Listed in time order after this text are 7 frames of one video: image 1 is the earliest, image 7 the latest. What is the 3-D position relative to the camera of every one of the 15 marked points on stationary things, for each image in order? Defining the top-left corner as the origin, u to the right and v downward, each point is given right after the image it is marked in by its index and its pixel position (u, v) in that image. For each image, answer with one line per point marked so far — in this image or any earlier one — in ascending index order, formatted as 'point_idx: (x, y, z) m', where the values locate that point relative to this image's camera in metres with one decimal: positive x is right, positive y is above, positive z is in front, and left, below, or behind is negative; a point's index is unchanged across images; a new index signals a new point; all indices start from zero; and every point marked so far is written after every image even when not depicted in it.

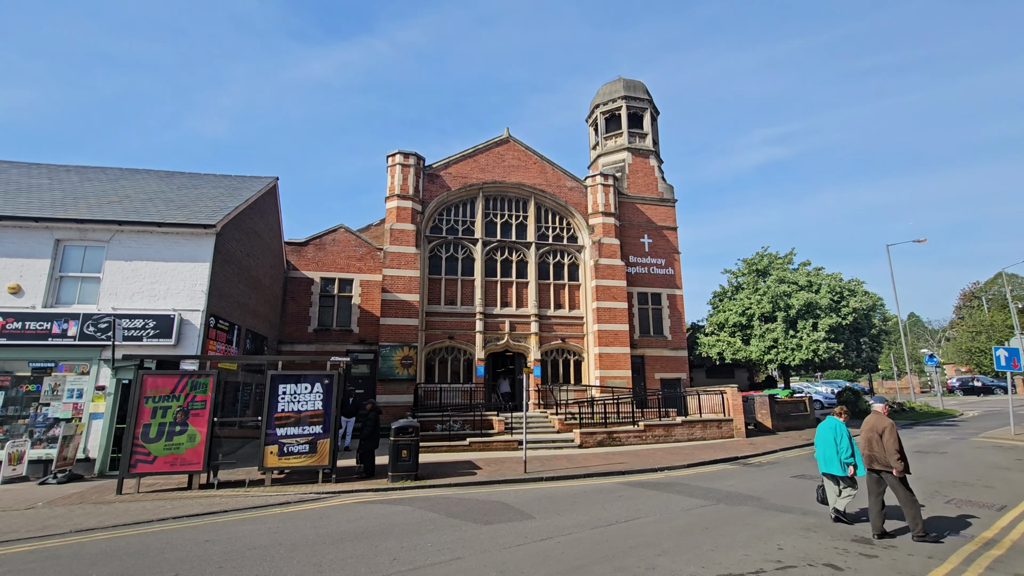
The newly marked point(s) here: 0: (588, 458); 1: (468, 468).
0: (+2.3, -5.2, +15.3) m
1: (-1.2, -4.9, +13.7) m
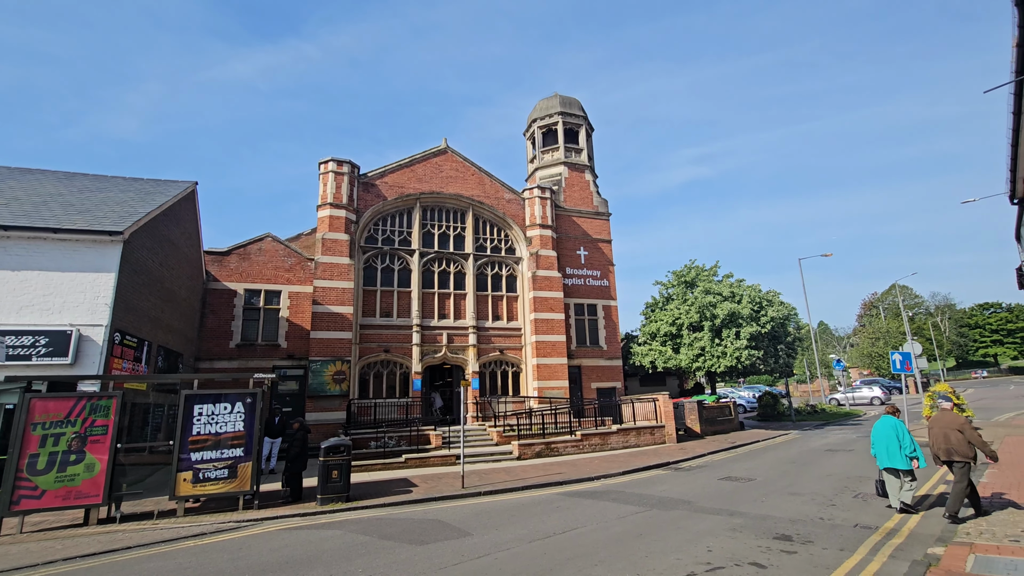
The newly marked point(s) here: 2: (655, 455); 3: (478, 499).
0: (+0.4, -5.6, +15.3) m
1: (-2.9, -5.3, +13.3) m
2: (+5.1, -6.0, +18.0) m
3: (-0.8, -5.0, +11.7) m
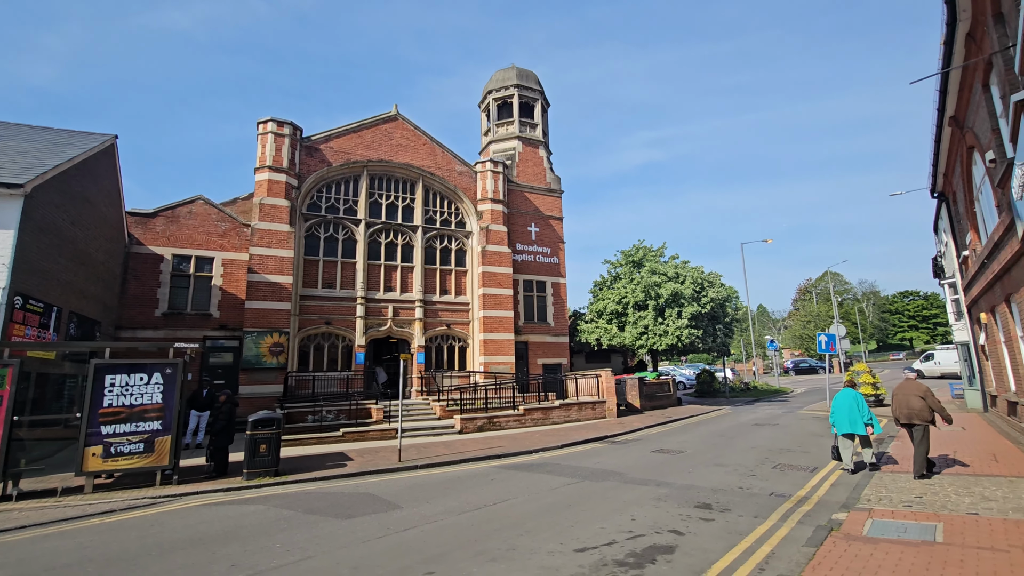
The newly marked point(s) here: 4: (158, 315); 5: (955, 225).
0: (-1.4, -4.8, +15.3) m
1: (-4.5, -4.4, +13.0) m
2: (+3.0, -5.2, +18.4) m
3: (-2.3, -4.3, +11.6) m
4: (-13.9, -1.1, +19.7) m
5: (+16.8, +2.4, +19.0) m
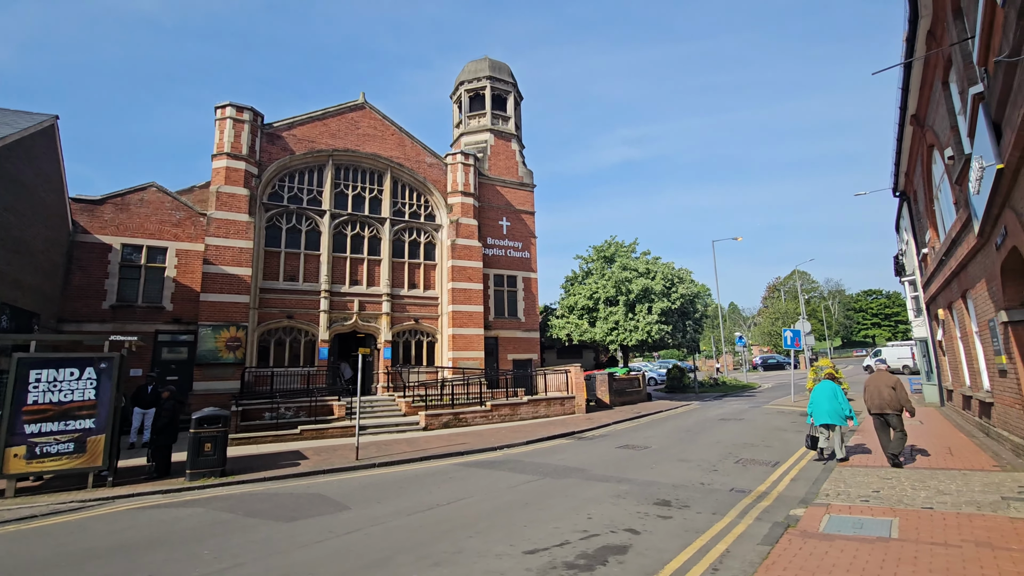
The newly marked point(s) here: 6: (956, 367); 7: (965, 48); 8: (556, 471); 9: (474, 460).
0: (-2.4, -4.5, +14.8) m
1: (-5.4, -4.2, +12.4) m
2: (+1.8, -5.0, +18.2) m
3: (-3.2, -4.1, +11.1) m
4: (-15.2, -0.7, +18.6) m
5: (+15.6, +2.5, +19.3) m
6: (+13.7, -2.4, +15.4) m
7: (+7.7, +4.1, +8.4) m
8: (+0.9, -3.9, +10.5) m
9: (-0.9, -4.1, +11.9) m
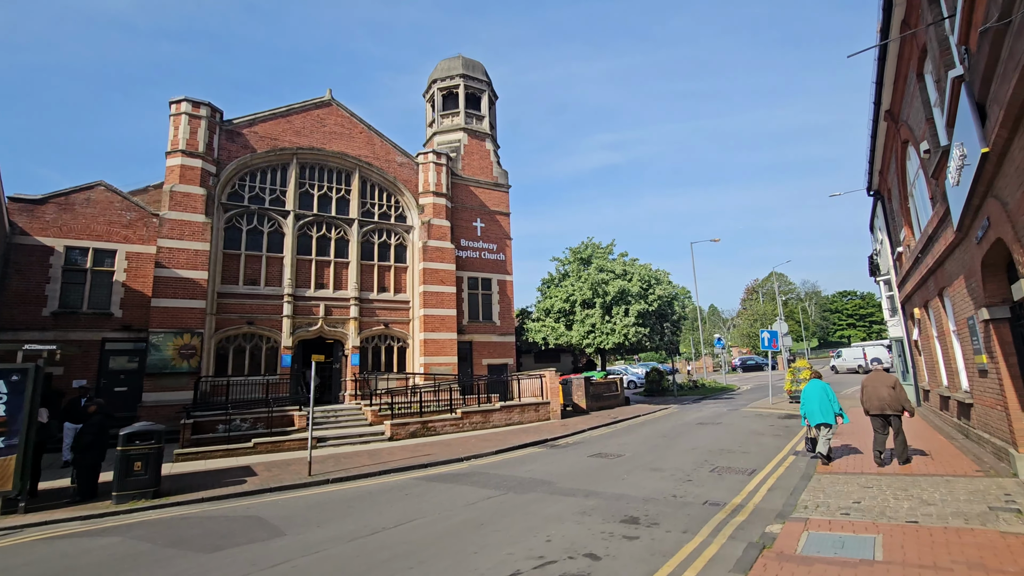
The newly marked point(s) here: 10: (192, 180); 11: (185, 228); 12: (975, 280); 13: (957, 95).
0: (-3.3, -4.6, +14.0) m
1: (-6.2, -4.3, +11.5) m
2: (+0.8, -5.1, +17.5) m
3: (-3.9, -4.1, +10.3) m
4: (-16.2, -0.9, +17.4) m
5: (+14.5, +2.5, +19.2) m
6: (+12.8, -2.4, +15.1) m
7: (+6.9, +4.1, +8.0) m
8: (+0.2, -3.9, +9.8) m
9: (-1.7, -4.2, +11.1) m
10: (-12.4, +4.2, +19.3) m
11: (-12.4, +2.3, +18.9) m
12: (+8.1, +0.1, +8.7) m
13: (+6.5, +2.8, +7.2) m
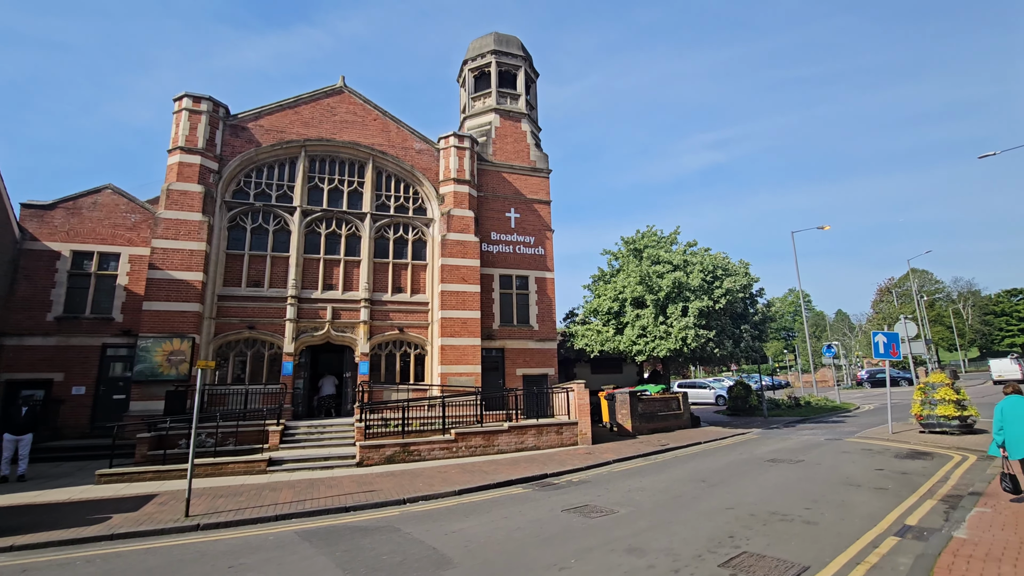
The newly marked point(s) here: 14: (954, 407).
0: (-3.9, -4.4, +11.2) m
1: (-7.2, -4.1, +9.3) m
2: (+0.9, -4.8, +13.8) m
3: (-5.2, -3.9, +7.7) m
4: (-15.9, -1.1, +17.2) m
5: (+14.5, +3.1, +12.8) m
6: (+12.1, -1.8, +9.1) m
7: (+4.8, +4.7, +3.5) m
8: (-1.3, -3.5, +6.4) m
9: (-2.9, -3.9, +8.1) m
10: (-11.9, +4.1, +18.4) m
11: (-11.9, +2.2, +18.0) m
12: (+6.2, +0.7, +3.8) m
13: (+4.2, +3.4, +2.8) m
14: (+13.8, -3.7, +15.5) m
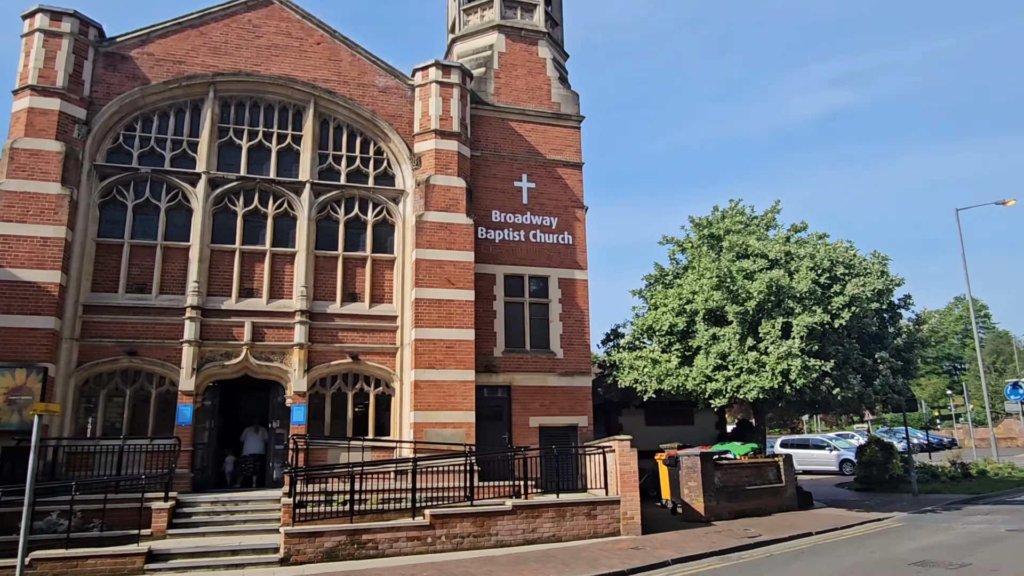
0: (-4.4, -4.8, +4.7) m
1: (-8.0, -4.6, +3.1) m
2: (+0.5, -5.2, +6.9) m
3: (-6.1, -4.4, +1.3) m
4: (-15.9, -1.3, +11.6) m
5: (+14.0, +2.6, +4.5) m
6: (+11.3, -2.4, +1.1) m
7: (+3.5, +3.9, -4.1) m
8: (-2.3, -4.1, -0.4) m
9: (-3.7, -4.4, +1.5) m
10: (-11.7, +3.9, +12.3) m
11: (-11.8, +2.0, +12.0) m
12: (+4.9, 0.0, -3.7) m
13: (+2.9, +2.6, -4.7) m
14: (+13.6, -4.2, +7.4) m
